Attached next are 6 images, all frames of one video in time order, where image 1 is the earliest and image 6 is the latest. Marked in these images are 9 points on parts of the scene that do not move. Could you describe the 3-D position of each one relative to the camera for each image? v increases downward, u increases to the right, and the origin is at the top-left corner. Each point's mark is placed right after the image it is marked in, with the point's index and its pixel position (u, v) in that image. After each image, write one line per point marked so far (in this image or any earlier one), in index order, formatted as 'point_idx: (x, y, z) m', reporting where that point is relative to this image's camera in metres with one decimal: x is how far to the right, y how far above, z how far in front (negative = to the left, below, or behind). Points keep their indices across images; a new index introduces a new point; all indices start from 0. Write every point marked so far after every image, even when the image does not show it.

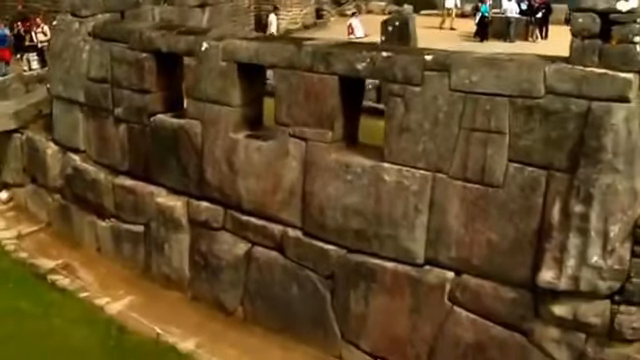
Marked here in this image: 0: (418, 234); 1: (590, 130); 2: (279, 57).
0: (+0.9, -0.5, +7.0) m
1: (+2.2, +0.4, +5.7) m
2: (-0.4, +1.3, +7.7) m
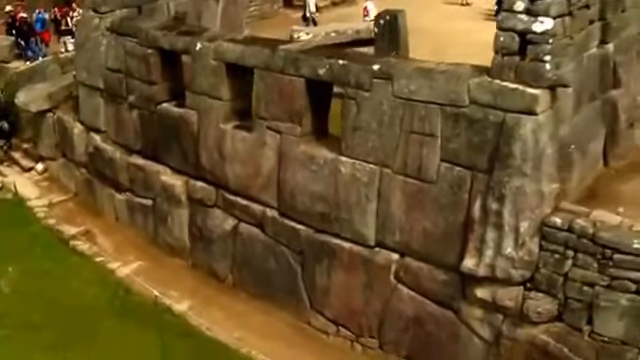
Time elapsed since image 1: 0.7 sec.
0: (+0.5, -0.4, +8.0) m
1: (+1.7, +0.4, +6.5) m
2: (-0.7, +1.4, +8.7) m
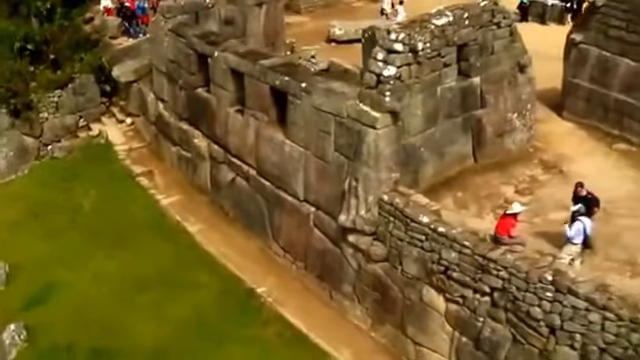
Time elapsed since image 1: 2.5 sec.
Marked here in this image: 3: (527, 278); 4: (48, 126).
0: (-0.3, -0.1, +12.0) m
1: (+0.6, +0.6, +10.3) m
2: (-1.3, +2.0, +12.8) m
3: (+2.4, -1.1, +8.2) m
4: (-6.7, +1.3, +18.1) m
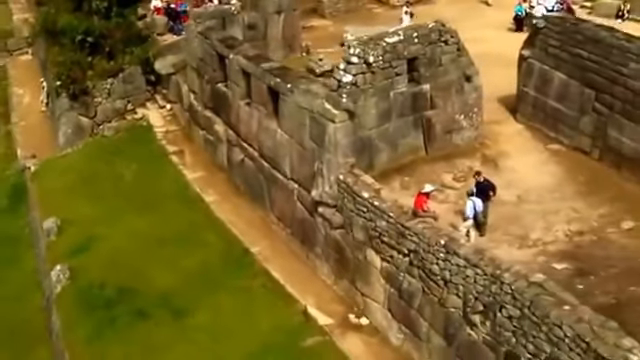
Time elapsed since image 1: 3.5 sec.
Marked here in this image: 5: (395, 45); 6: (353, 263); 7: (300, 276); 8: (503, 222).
0: (-0.7, +0.3, +14.8) m
1: (+0.1, +0.9, +13.1) m
2: (-1.5, +2.4, +15.7) m
3: (+1.6, -0.9, +10.9) m
4: (-6.5, +2.1, +21.5) m
5: (+1.3, +2.4, +13.1) m
6: (+0.6, -1.5, +13.0) m
7: (-0.4, -1.9, +14.1) m
8: (+3.0, -0.7, +11.8) m
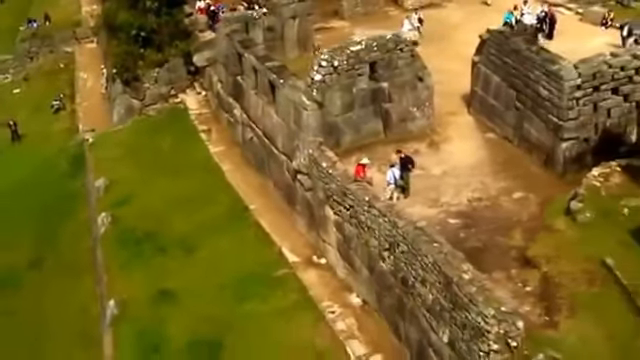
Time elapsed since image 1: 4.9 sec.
0: (-1.1, +1.0, +19.0) m
1: (-0.4, +1.5, +17.1) m
2: (-1.7, +3.1, +19.9) m
3: (+0.8, -0.4, +14.9) m
4: (-6.1, +3.1, +26.1) m
5: (+0.9, +3.0, +17.0) m
6: (-0.1, -0.9, +17.0) m
7: (-0.9, -1.2, +18.3) m
8: (+2.3, -0.2, +15.7) m
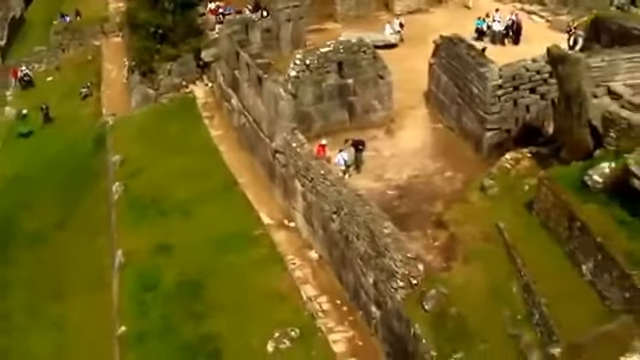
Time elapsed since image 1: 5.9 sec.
0: (-1.8, +1.6, +22.6) m
1: (-1.2, +2.1, +20.7) m
2: (-2.3, +3.8, +23.5) m
3: (-0.1, +0.2, +18.5) m
4: (-6.5, +4.0, +29.9) m
5: (+0.2, +3.6, +20.5) m
6: (-0.9, -0.3, +20.6) m
7: (-1.7, -0.6, +21.9) m
8: (+1.4, +0.3, +19.1) m
